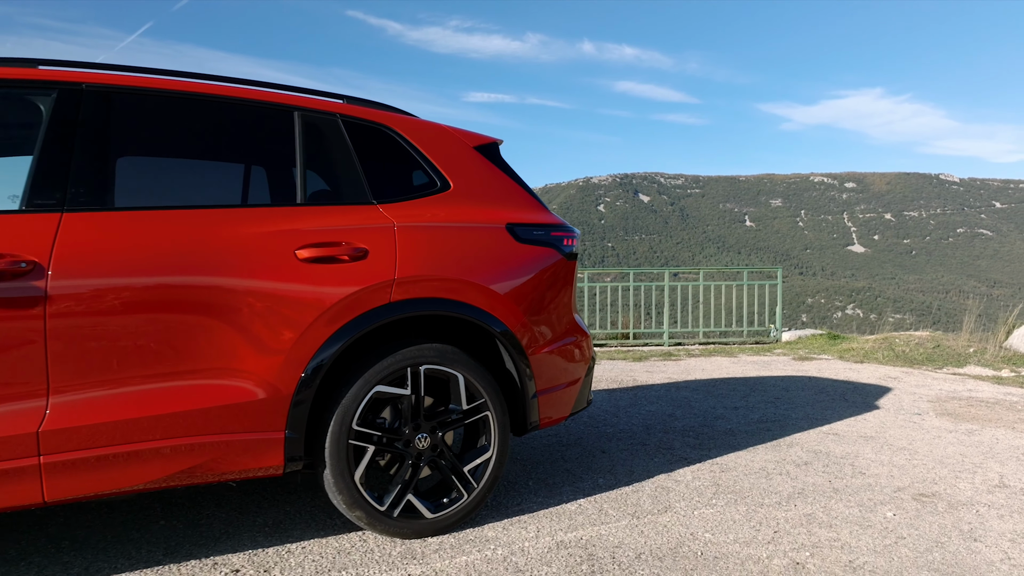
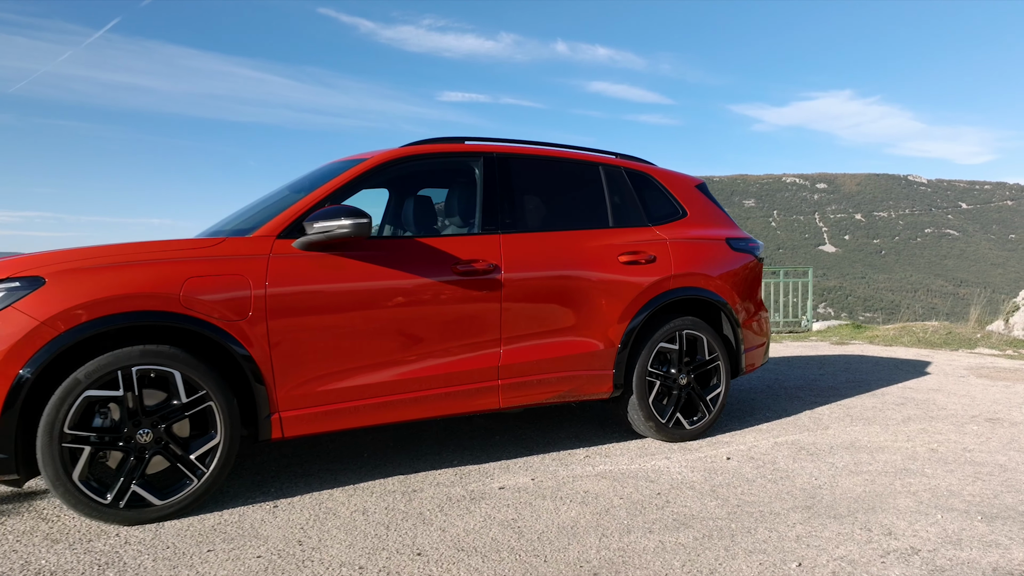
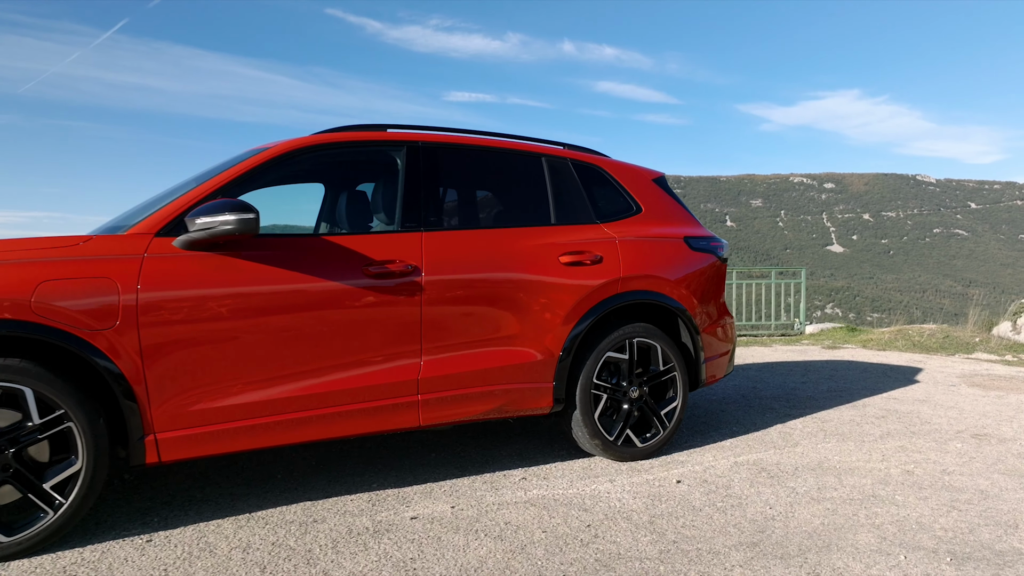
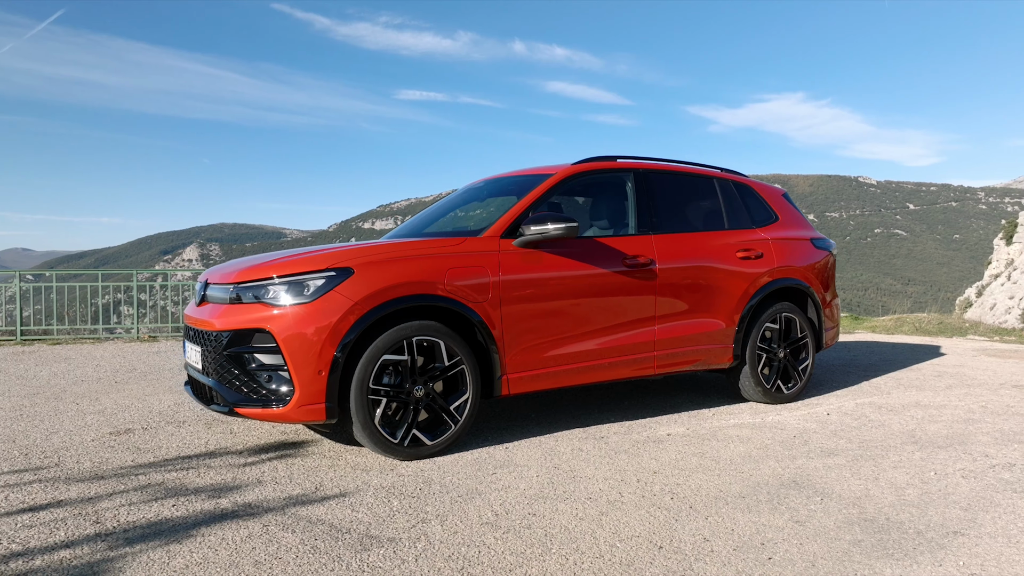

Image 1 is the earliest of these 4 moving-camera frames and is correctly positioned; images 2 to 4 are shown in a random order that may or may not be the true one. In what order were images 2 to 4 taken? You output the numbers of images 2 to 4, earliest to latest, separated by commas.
3, 2, 4
